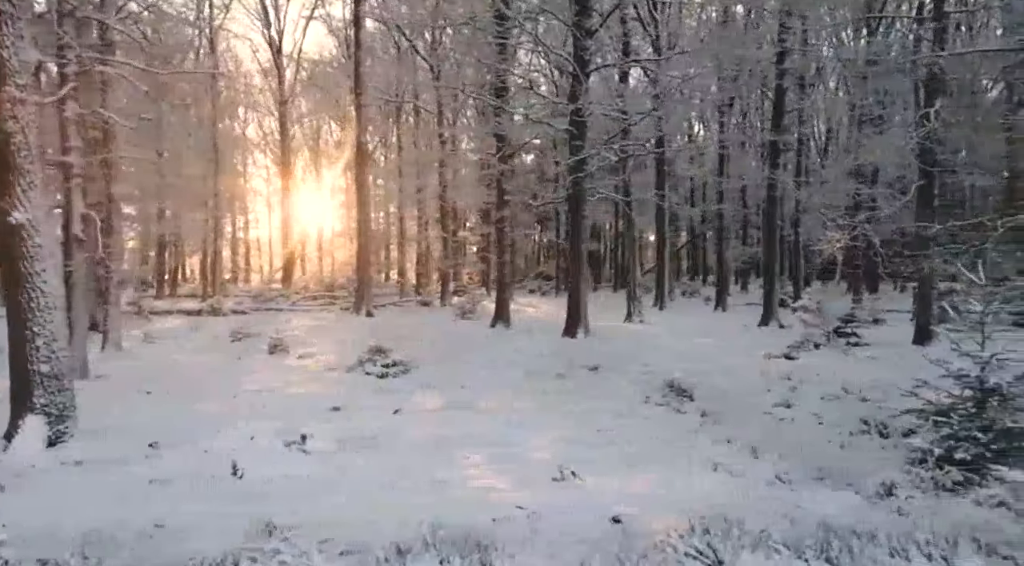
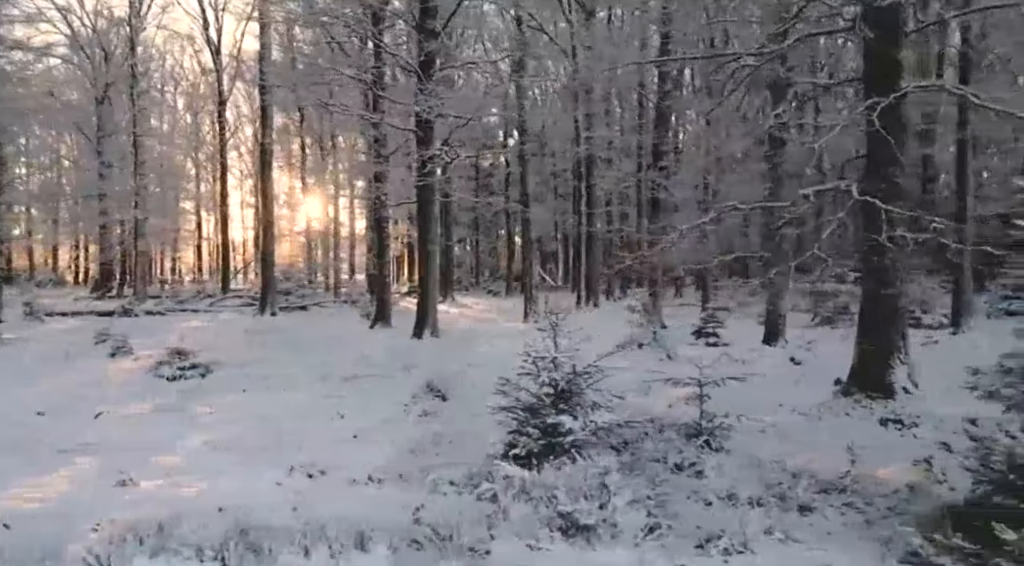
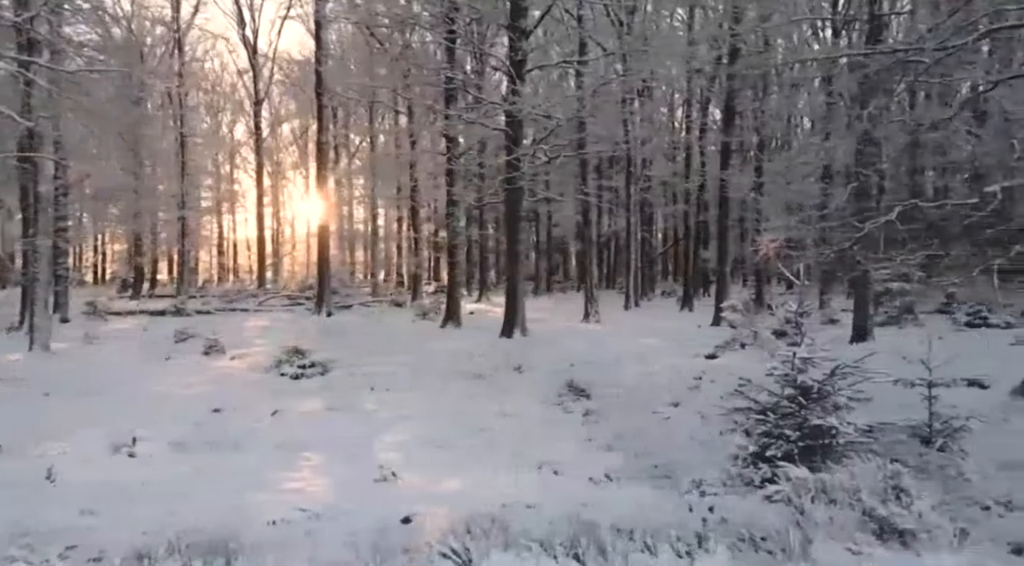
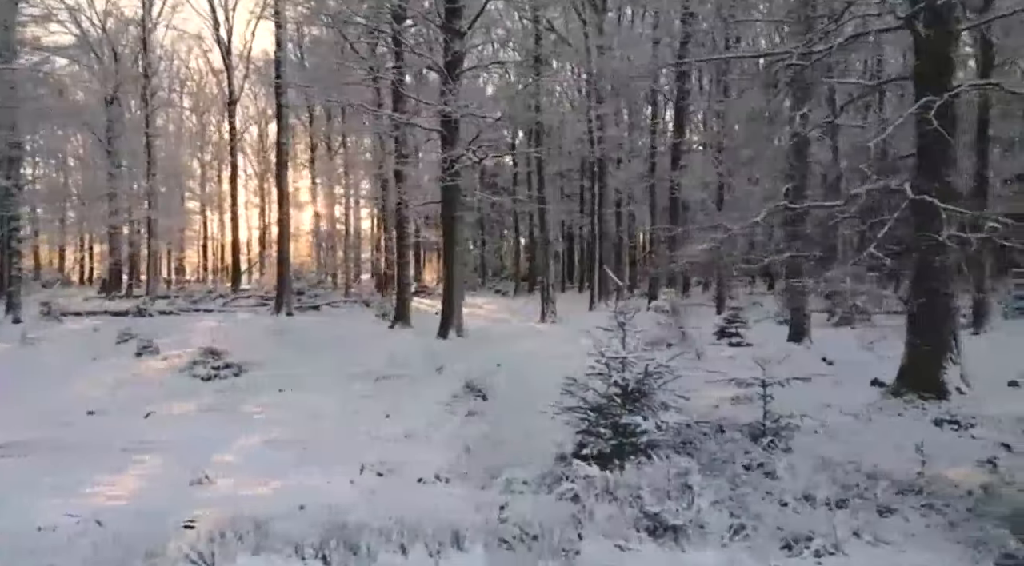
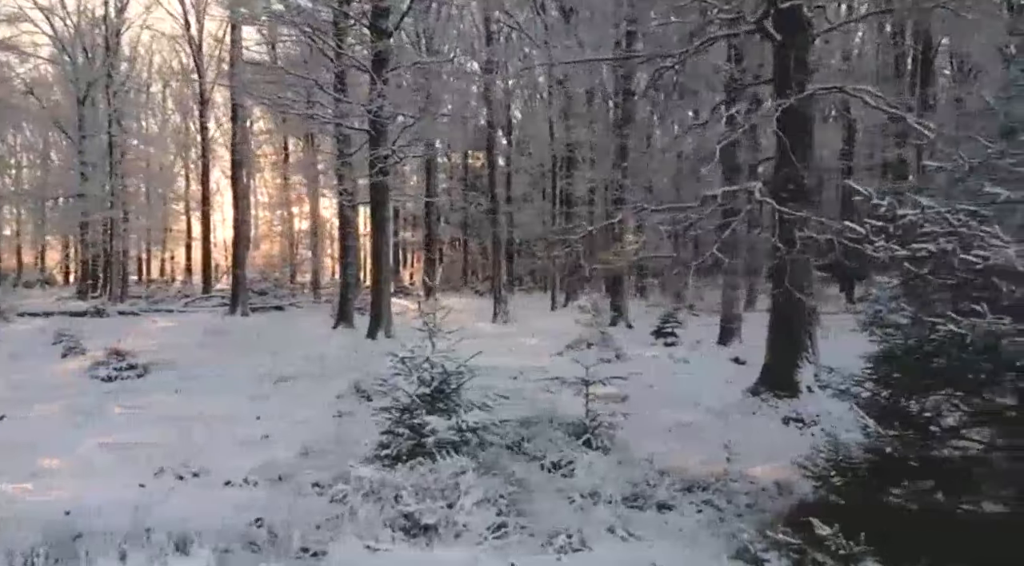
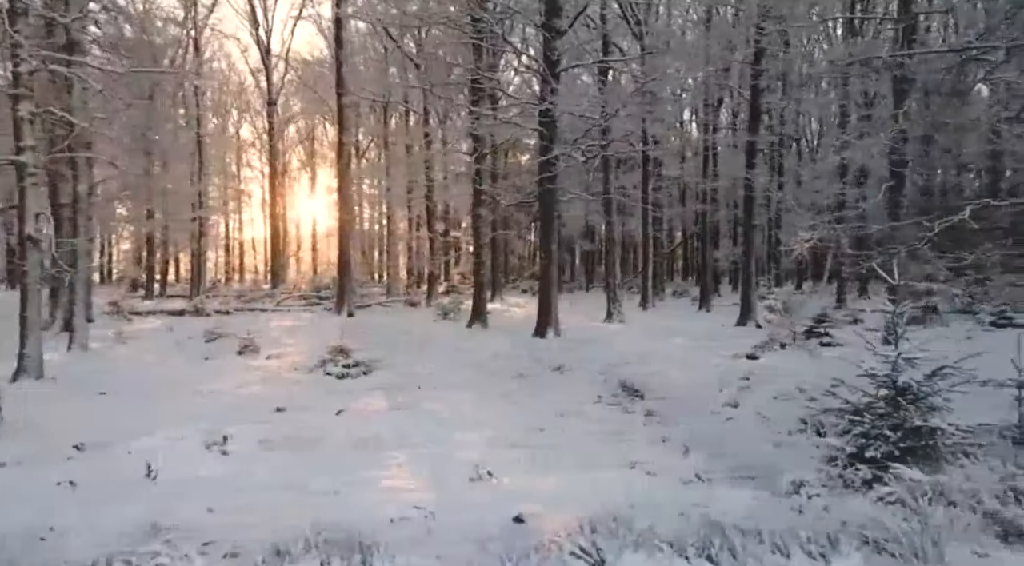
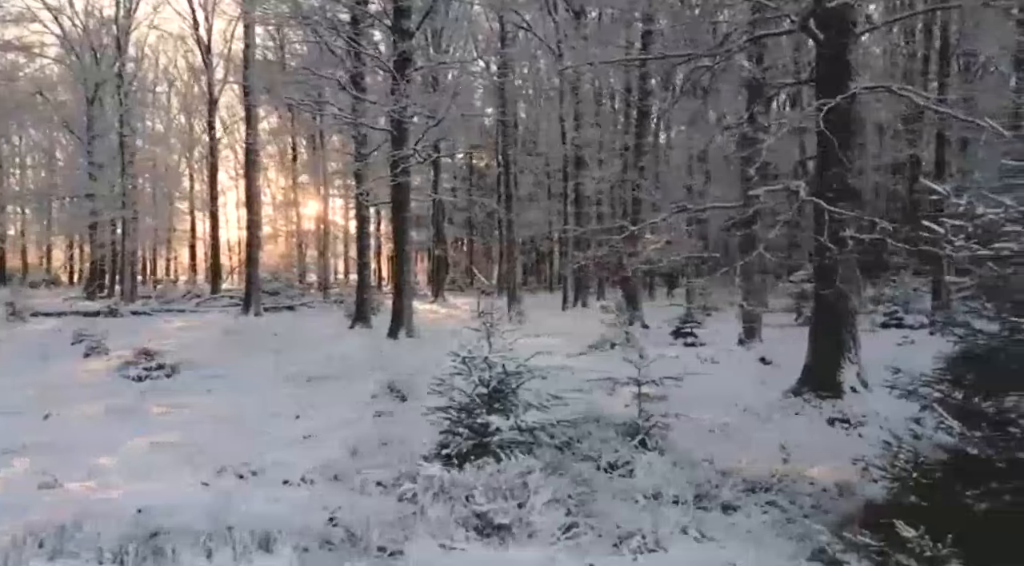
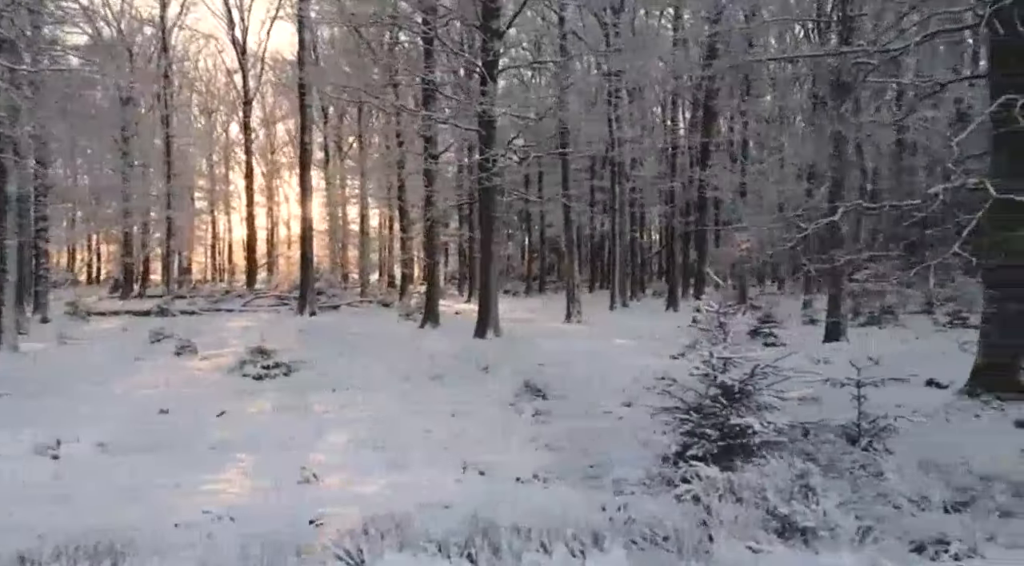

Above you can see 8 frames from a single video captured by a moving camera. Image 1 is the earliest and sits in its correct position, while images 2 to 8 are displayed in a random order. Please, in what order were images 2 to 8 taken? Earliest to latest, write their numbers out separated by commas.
6, 3, 8, 4, 2, 7, 5
